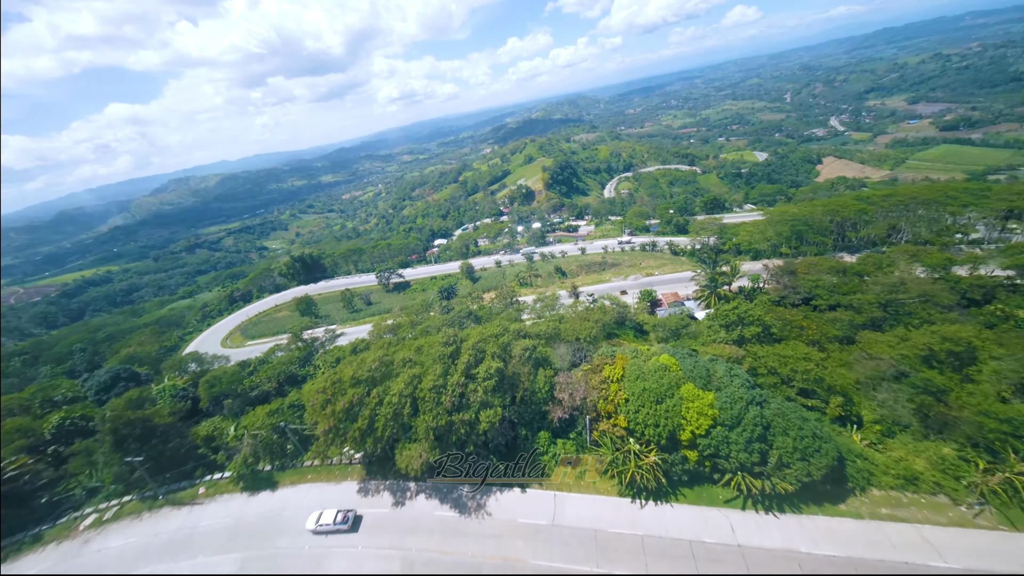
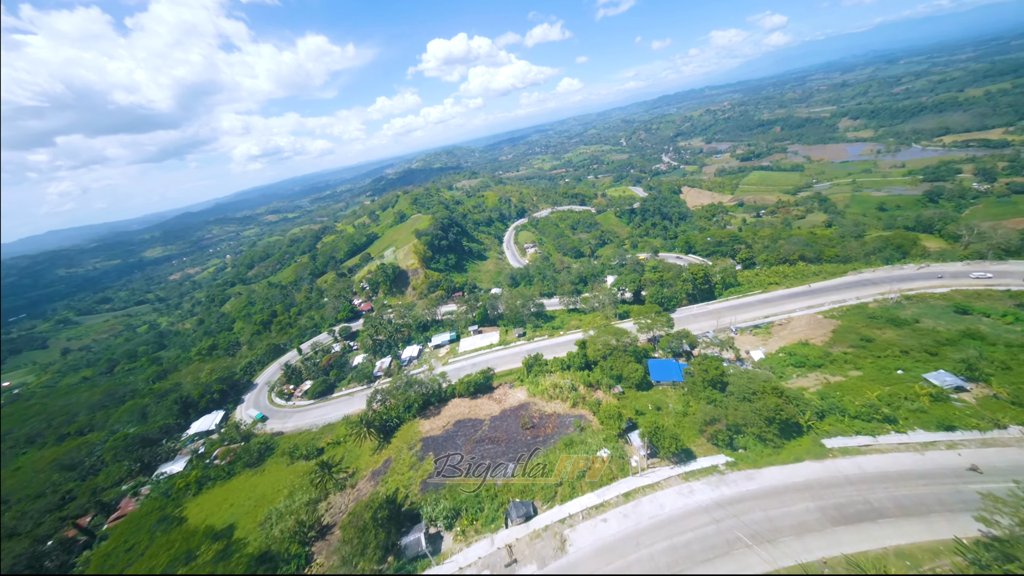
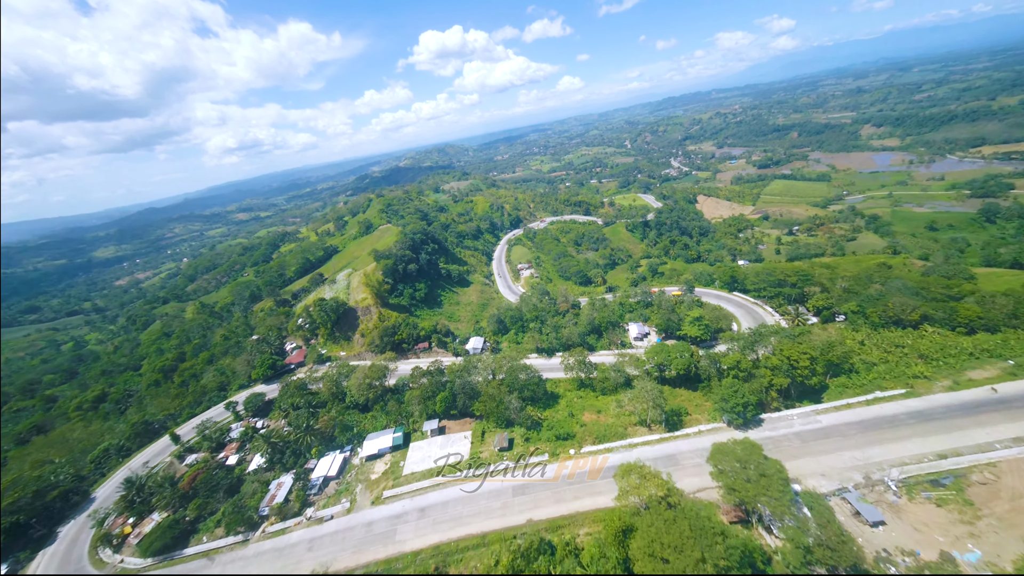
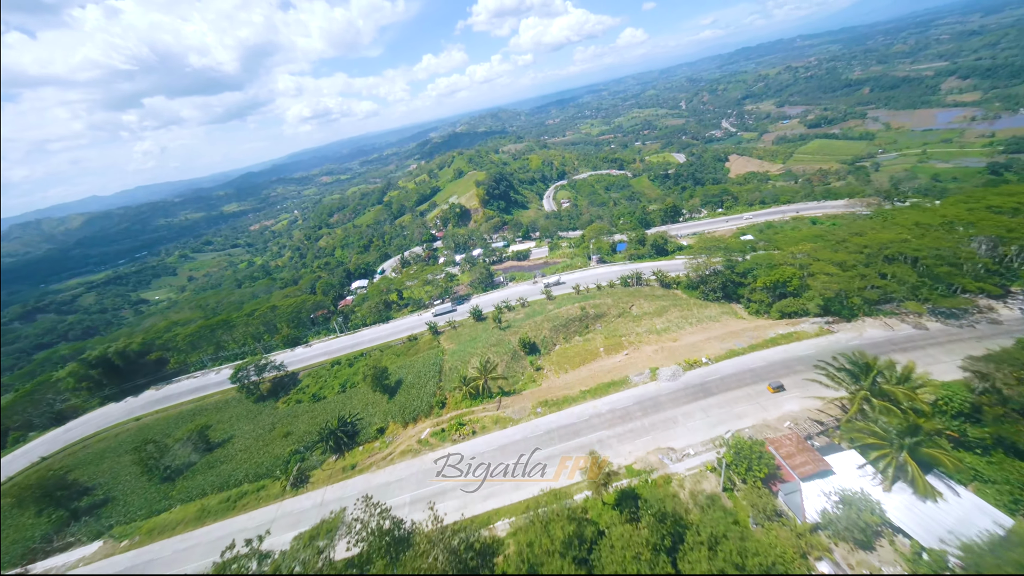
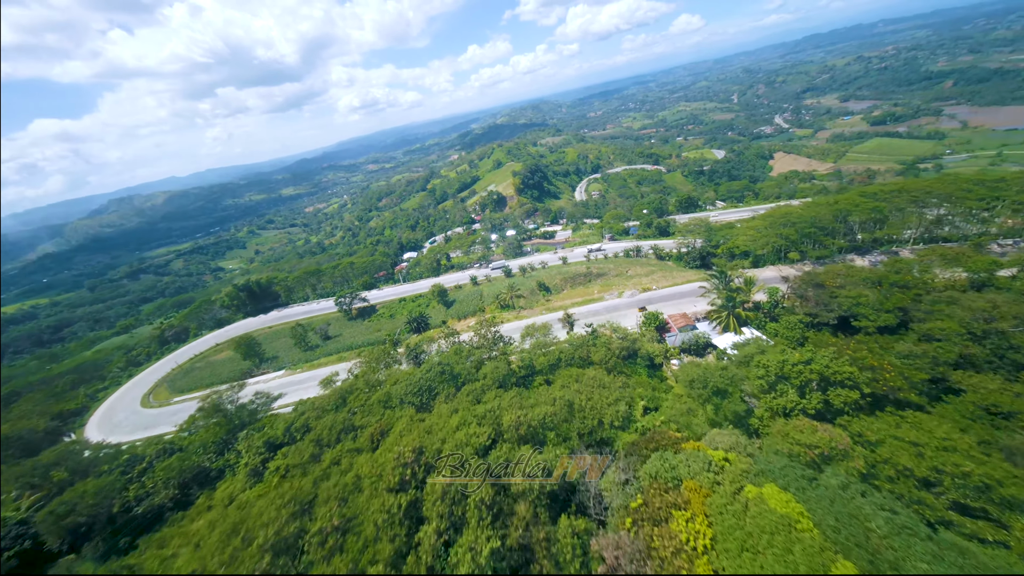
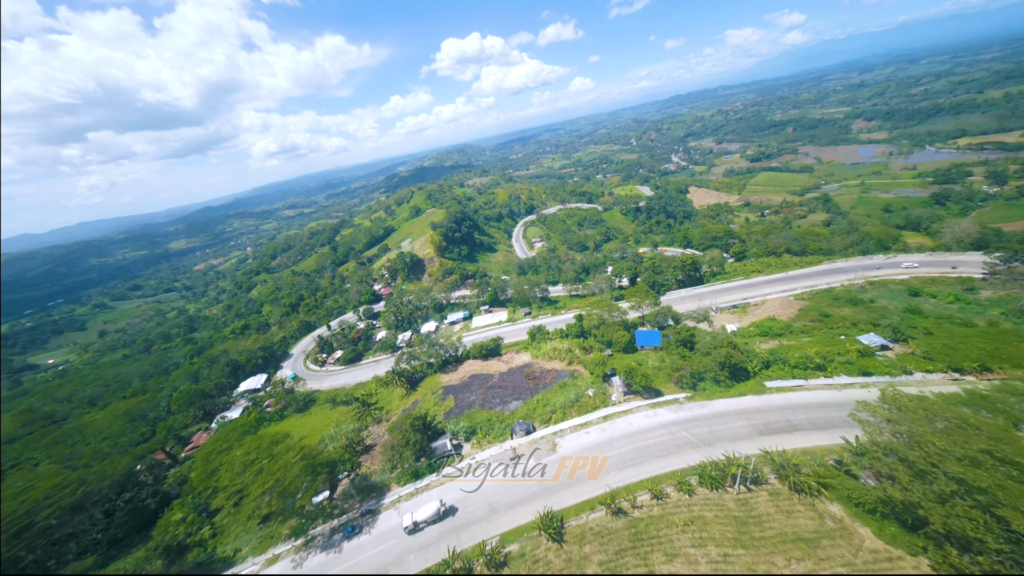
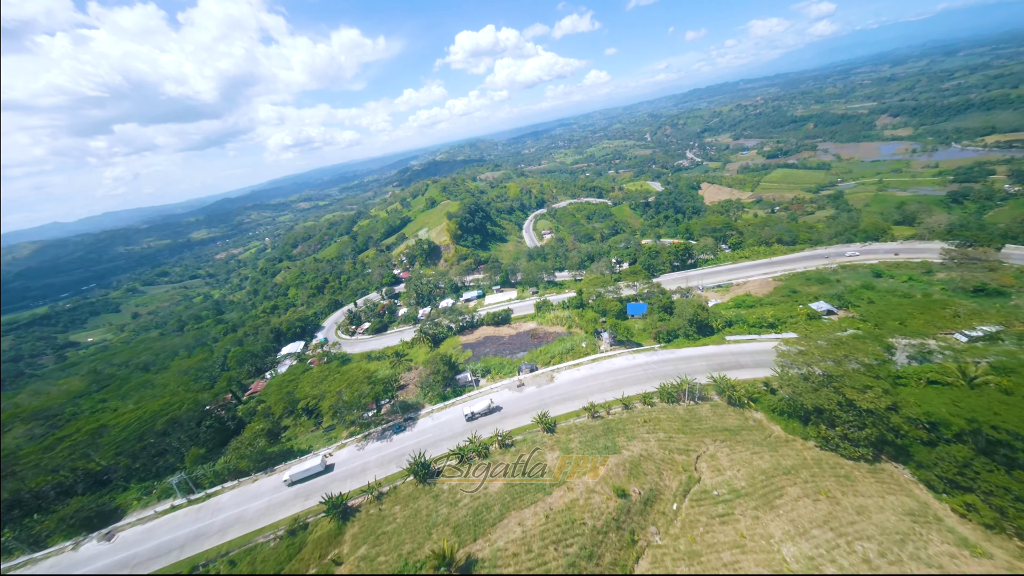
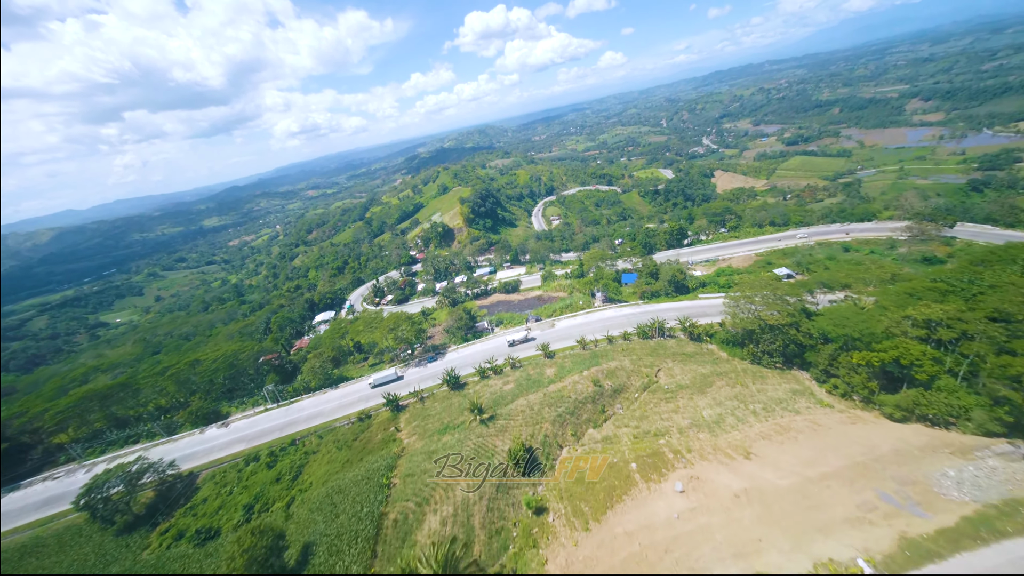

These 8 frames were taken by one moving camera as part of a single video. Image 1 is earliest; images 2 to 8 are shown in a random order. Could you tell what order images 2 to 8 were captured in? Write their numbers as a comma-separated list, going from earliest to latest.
5, 4, 8, 7, 6, 2, 3
